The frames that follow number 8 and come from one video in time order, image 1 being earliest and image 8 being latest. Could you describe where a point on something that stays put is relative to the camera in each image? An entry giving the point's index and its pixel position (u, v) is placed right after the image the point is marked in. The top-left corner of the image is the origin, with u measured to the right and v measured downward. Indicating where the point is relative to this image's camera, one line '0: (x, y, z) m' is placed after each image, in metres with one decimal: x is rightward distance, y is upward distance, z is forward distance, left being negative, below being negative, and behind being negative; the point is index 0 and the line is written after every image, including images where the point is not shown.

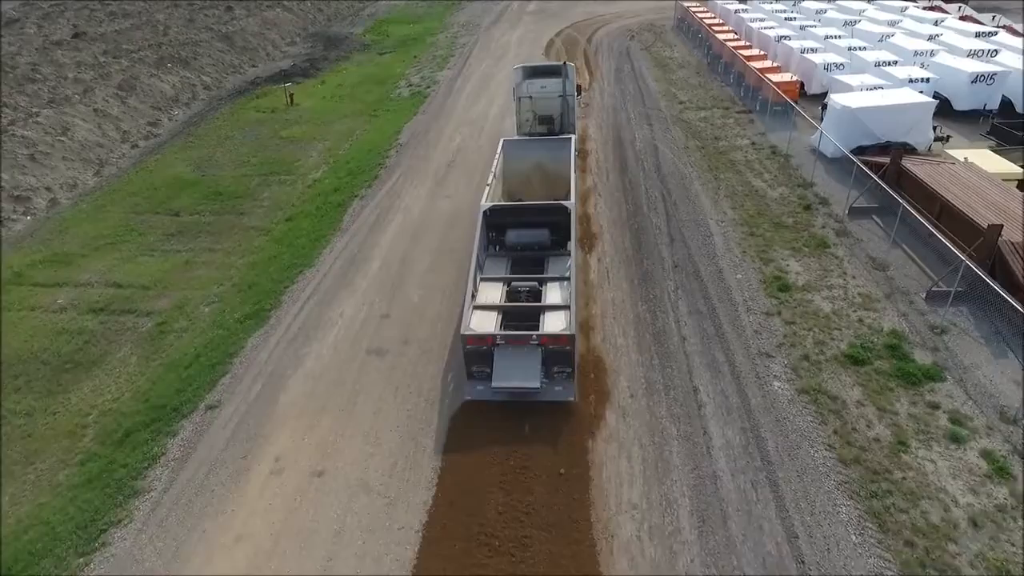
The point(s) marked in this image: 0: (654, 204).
0: (+3.9, +2.4, +18.4) m
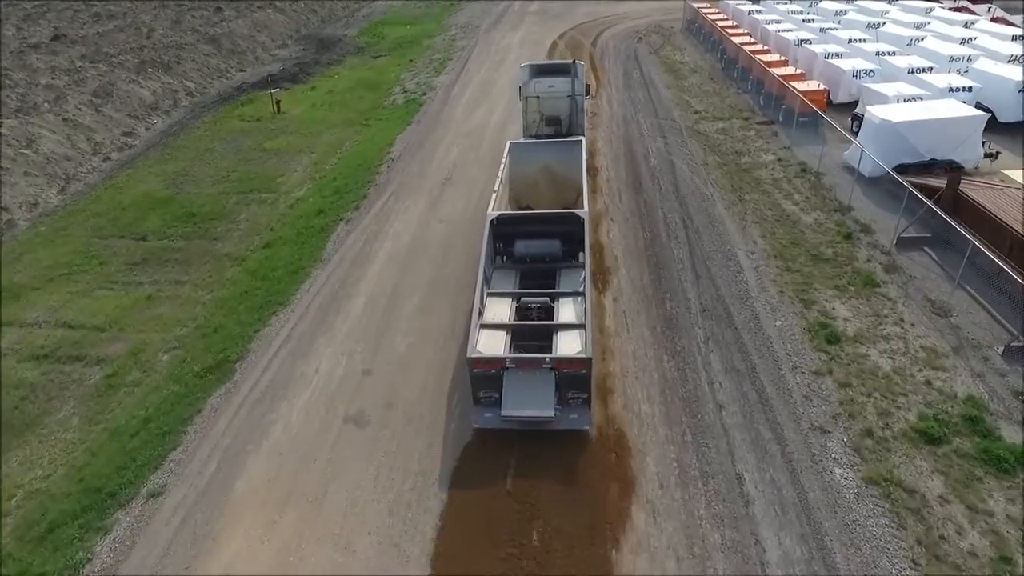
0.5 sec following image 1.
0: (+4.0, +1.4, +16.3) m
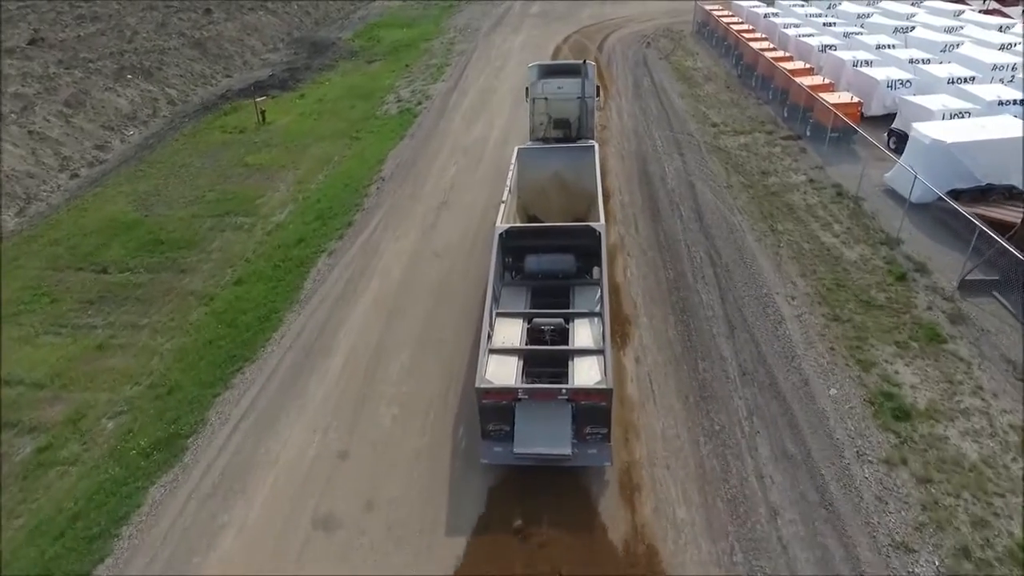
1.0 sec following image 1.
0: (+4.0, +0.4, +14.3) m
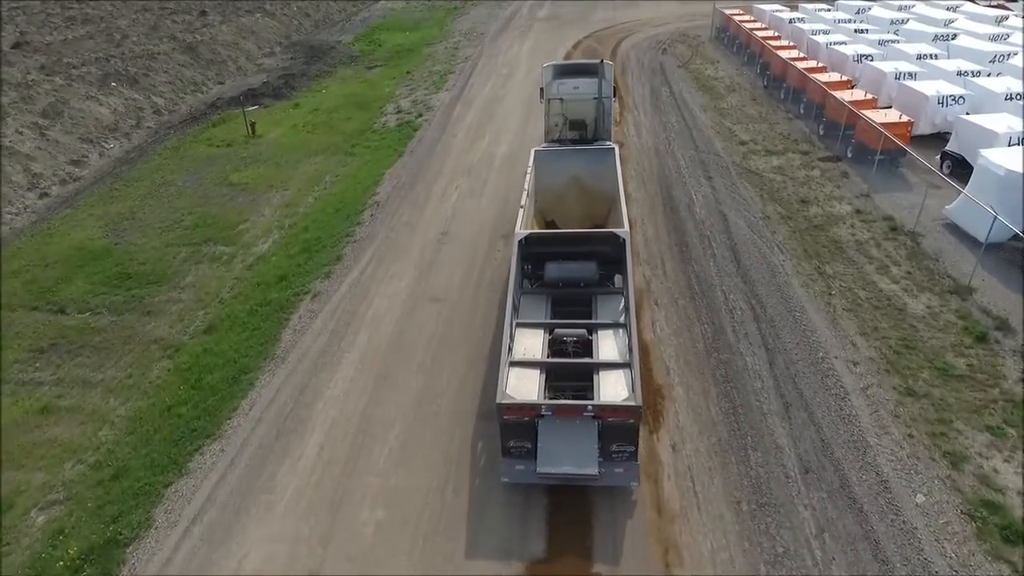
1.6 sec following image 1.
0: (+4.2, -0.7, +12.2) m
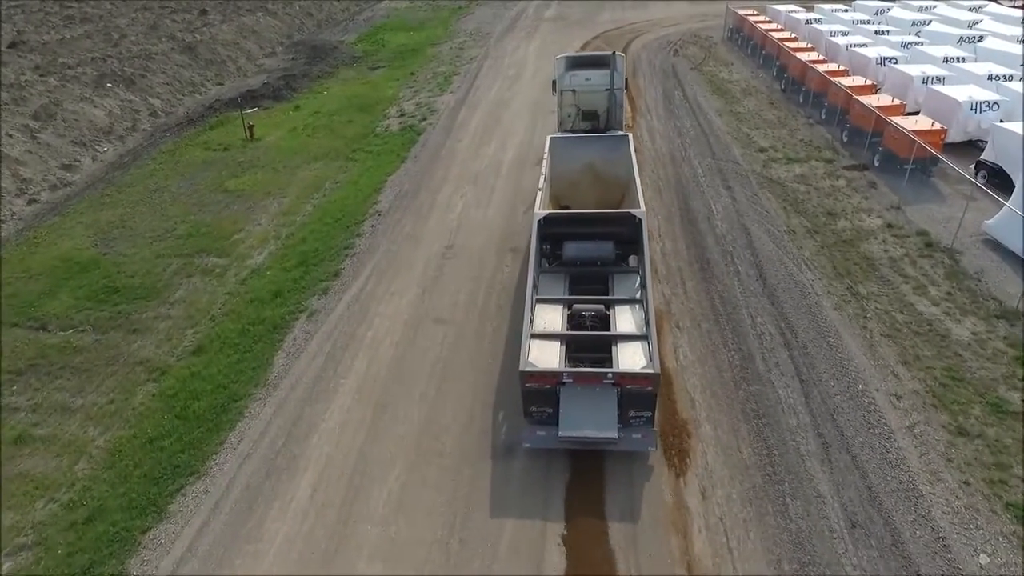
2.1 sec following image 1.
0: (+4.4, -1.1, +11.3) m
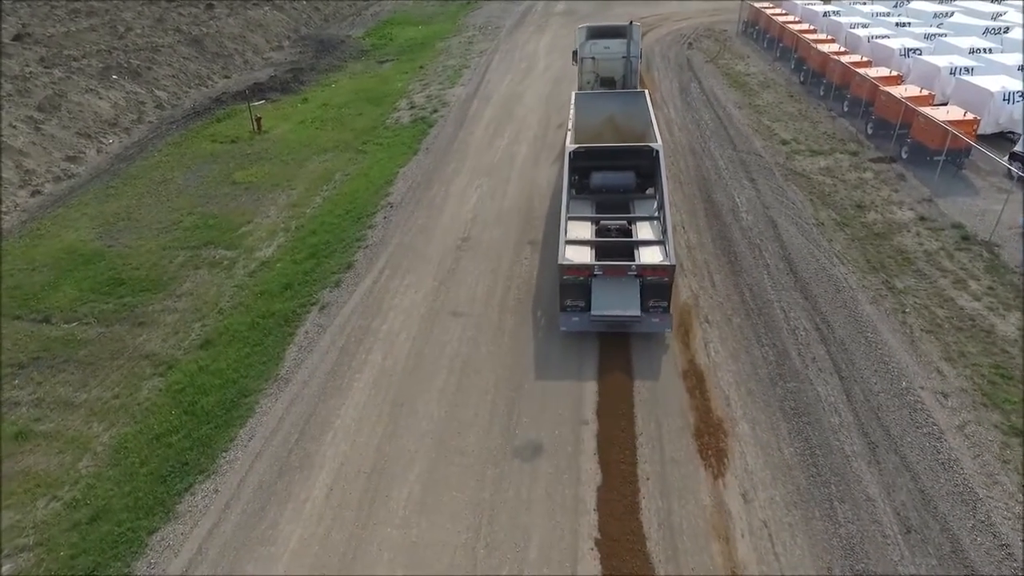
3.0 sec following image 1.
0: (+4.8, -0.9, +10.7) m
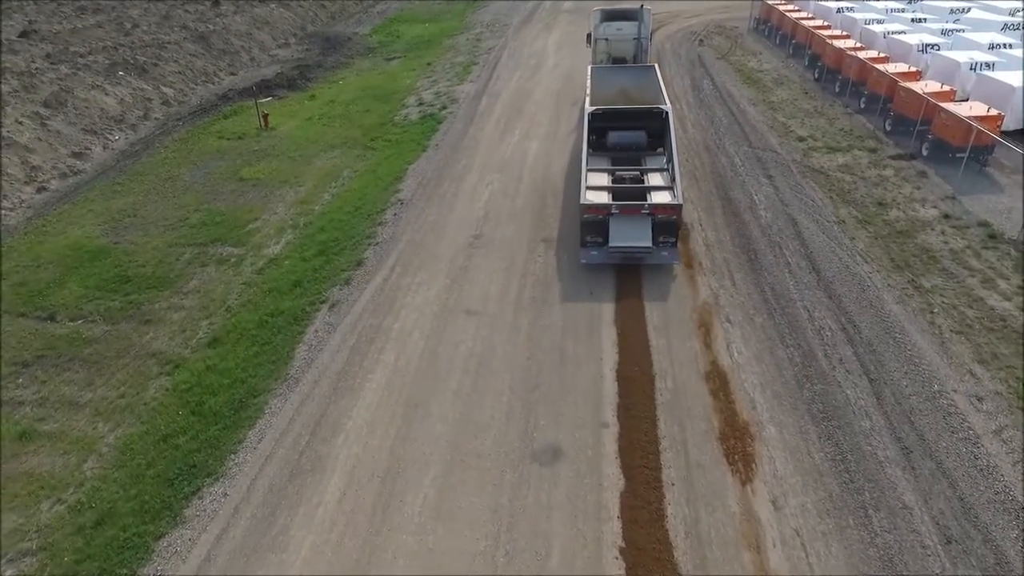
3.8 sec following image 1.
0: (+5.1, -0.9, +10.4) m
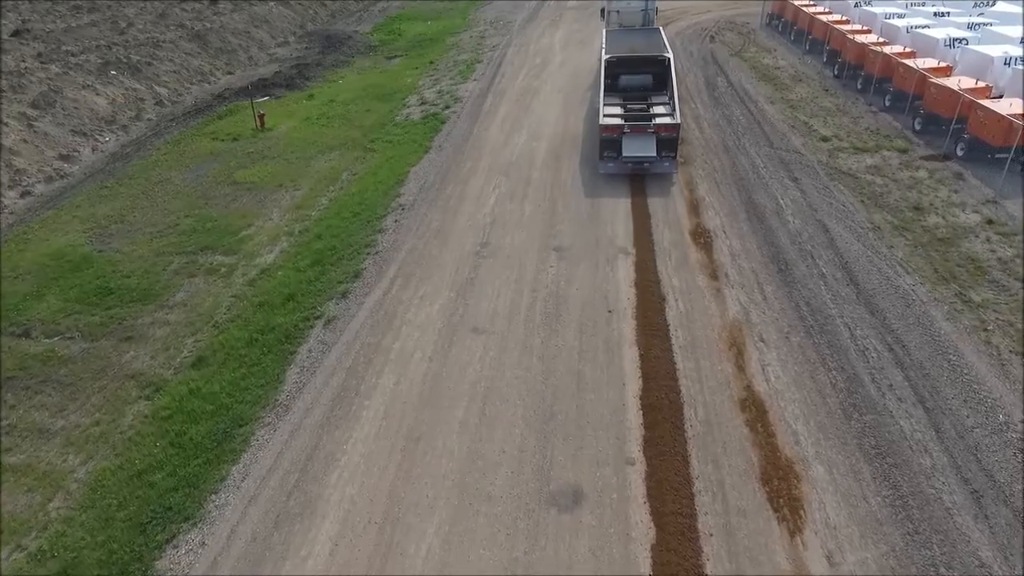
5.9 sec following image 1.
0: (+5.2, -1.2, +9.4) m
